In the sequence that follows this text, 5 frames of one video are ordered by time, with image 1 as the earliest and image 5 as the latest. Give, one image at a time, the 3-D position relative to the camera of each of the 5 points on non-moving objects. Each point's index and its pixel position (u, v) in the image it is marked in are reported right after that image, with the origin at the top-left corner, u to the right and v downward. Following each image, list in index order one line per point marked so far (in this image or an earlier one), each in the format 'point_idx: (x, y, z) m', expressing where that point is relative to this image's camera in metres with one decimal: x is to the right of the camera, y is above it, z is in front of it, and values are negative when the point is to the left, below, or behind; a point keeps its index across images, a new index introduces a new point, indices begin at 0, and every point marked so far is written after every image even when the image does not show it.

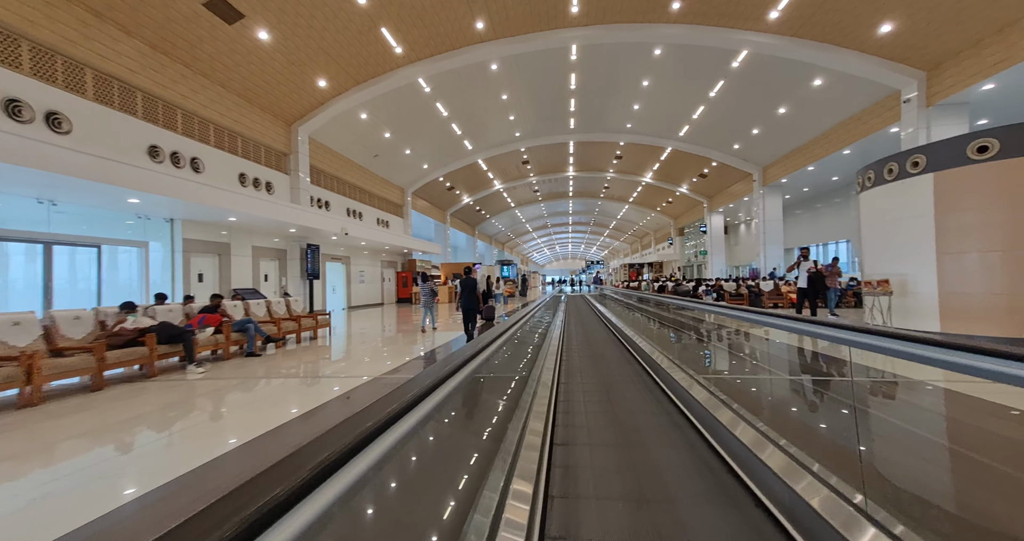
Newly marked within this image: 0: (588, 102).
0: (+2.8, +6.1, +13.1) m
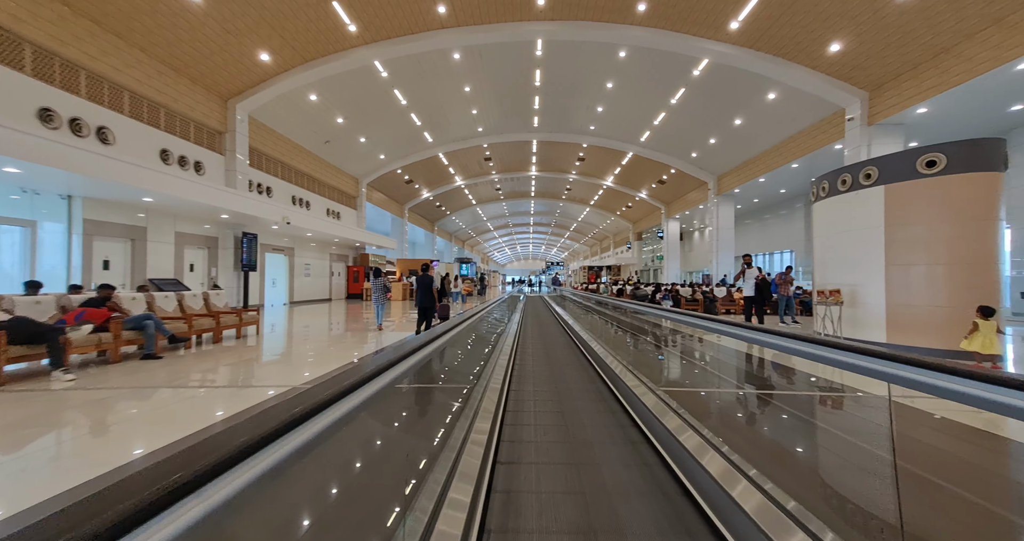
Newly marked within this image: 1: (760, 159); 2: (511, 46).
0: (+1.4, +6.1, +12.9) m
1: (+9.1, +4.1, +12.9) m
2: (+0.1, +6.1, +10.0) m
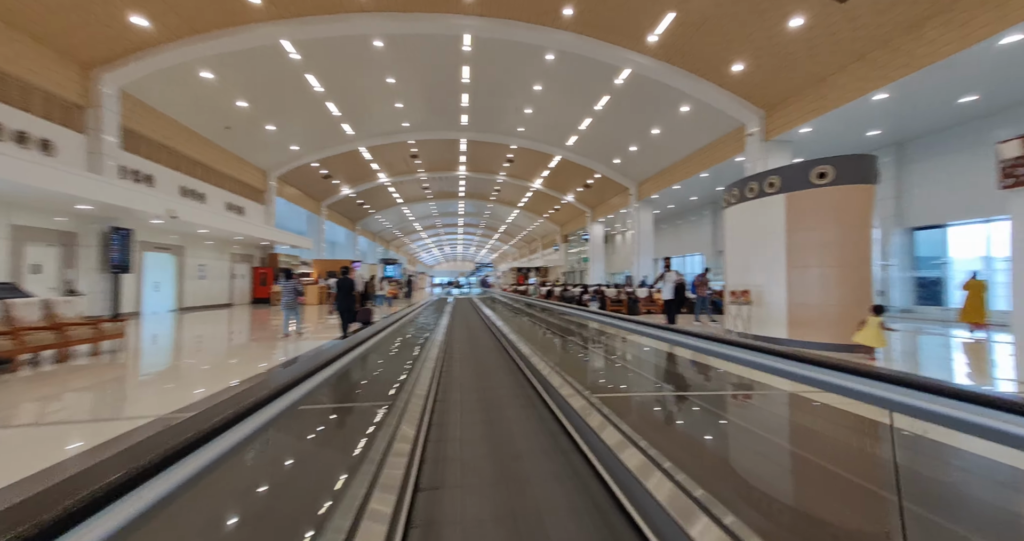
0: (-1.1, +6.0, +12.6) m
1: (+6.4, +4.0, +14.0) m
2: (-1.9, +6.0, +9.5) m
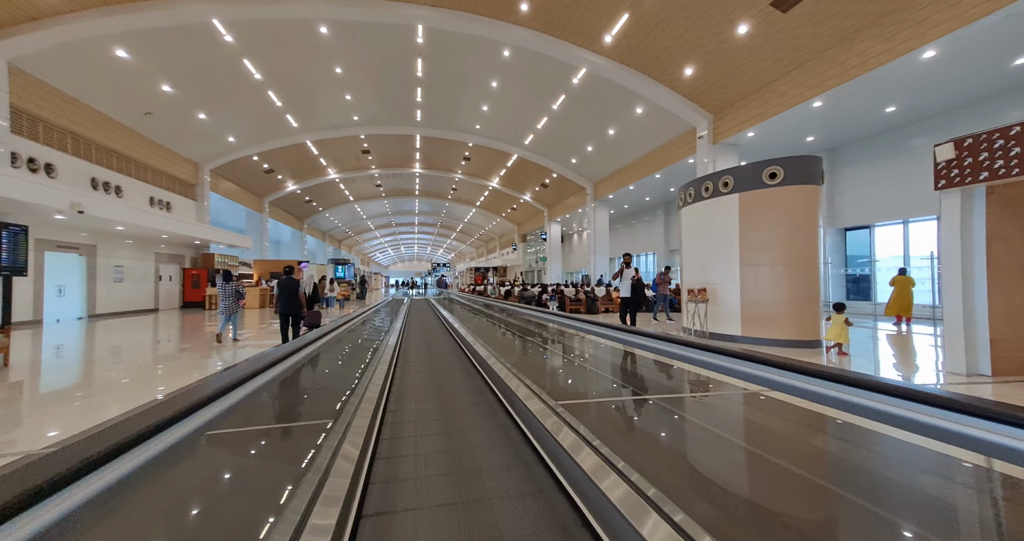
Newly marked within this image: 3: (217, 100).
0: (-2.6, +6.0, +12.1) m
1: (+4.7, +4.1, +14.4) m
2: (-3.0, +5.9, +9.0) m
3: (-8.4, +4.9, +10.1) m
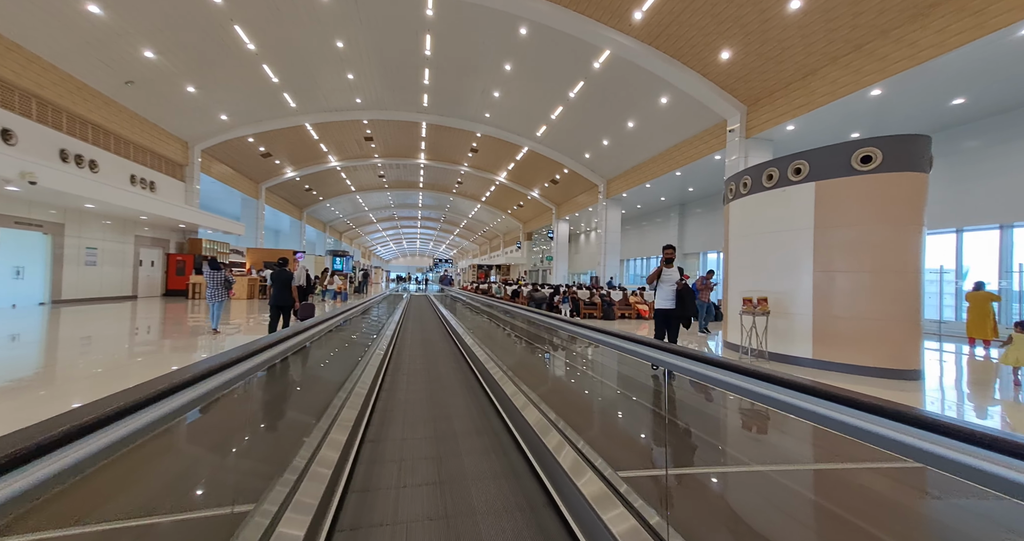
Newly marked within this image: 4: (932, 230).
0: (-2.2, +6.1, +11.4) m
1: (+5.1, +4.0, +13.6) m
2: (-2.6, +6.1, +8.2) m
3: (-8.0, +5.3, +9.3) m
4: (+11.5, +1.1, +9.9) m
